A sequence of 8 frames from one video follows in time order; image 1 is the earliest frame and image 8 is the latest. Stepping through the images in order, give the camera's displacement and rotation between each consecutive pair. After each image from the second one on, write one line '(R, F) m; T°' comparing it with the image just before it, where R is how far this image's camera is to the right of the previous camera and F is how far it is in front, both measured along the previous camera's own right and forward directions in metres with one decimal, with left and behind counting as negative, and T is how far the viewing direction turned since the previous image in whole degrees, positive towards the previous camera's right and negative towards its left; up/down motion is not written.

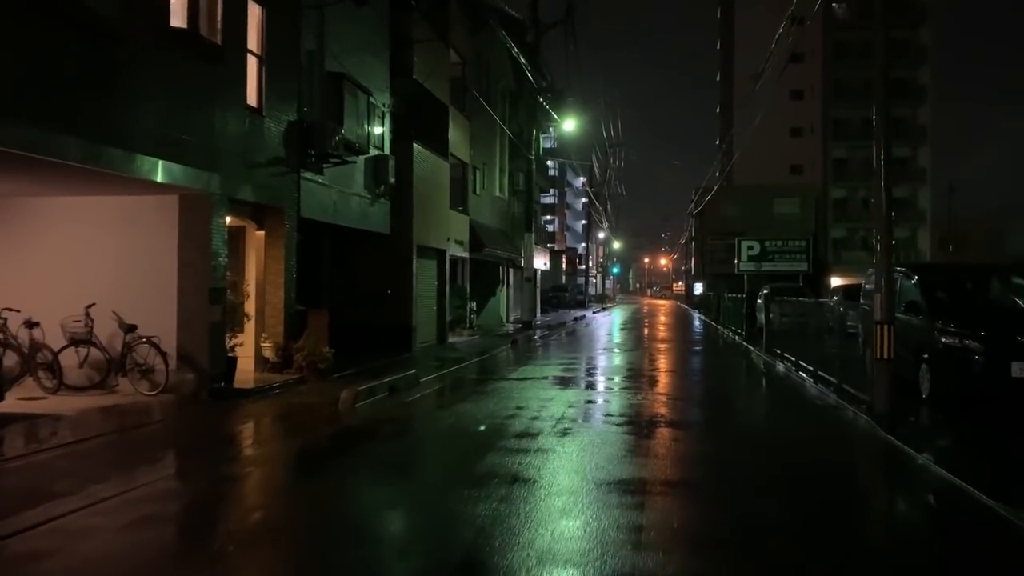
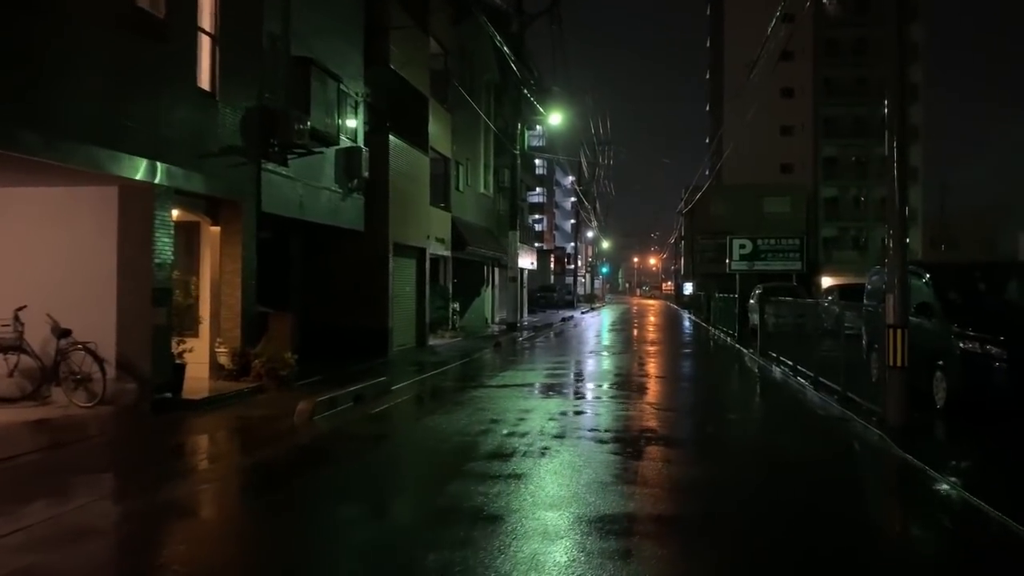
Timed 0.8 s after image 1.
(+0.2, +1.2) m; +1°
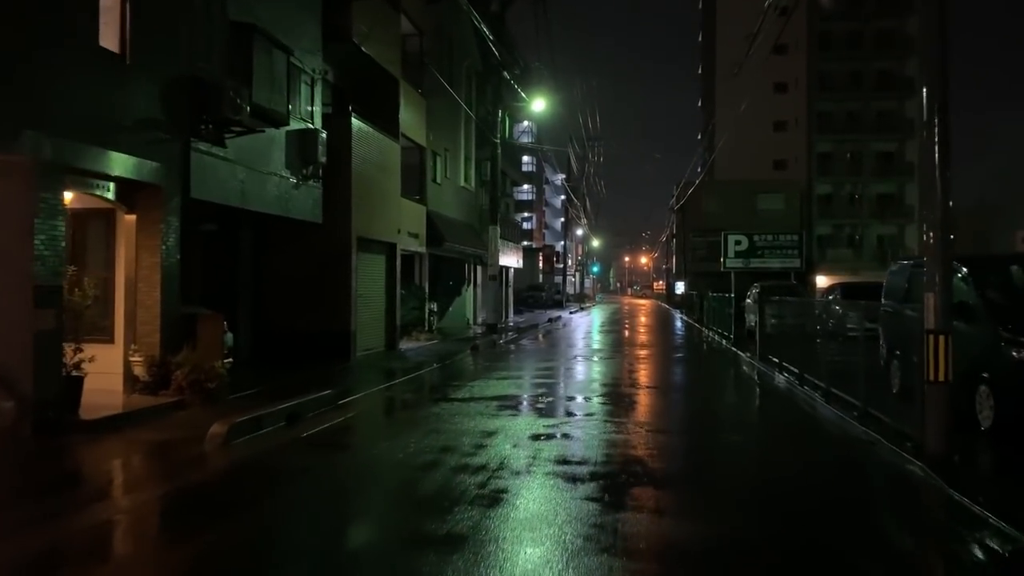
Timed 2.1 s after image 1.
(+0.4, +2.1) m; +1°
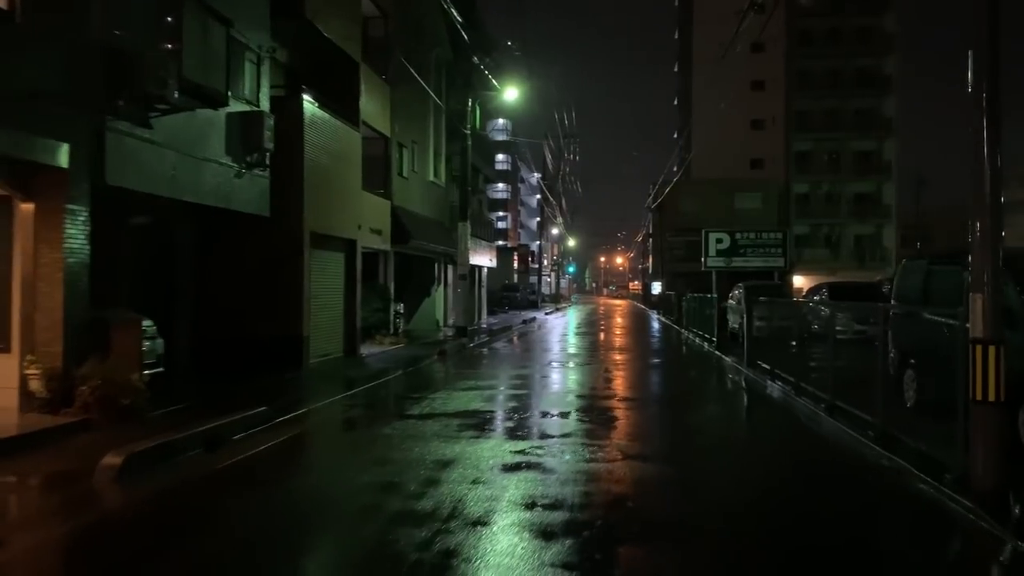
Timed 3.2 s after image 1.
(+0.2, +1.7) m; +2°
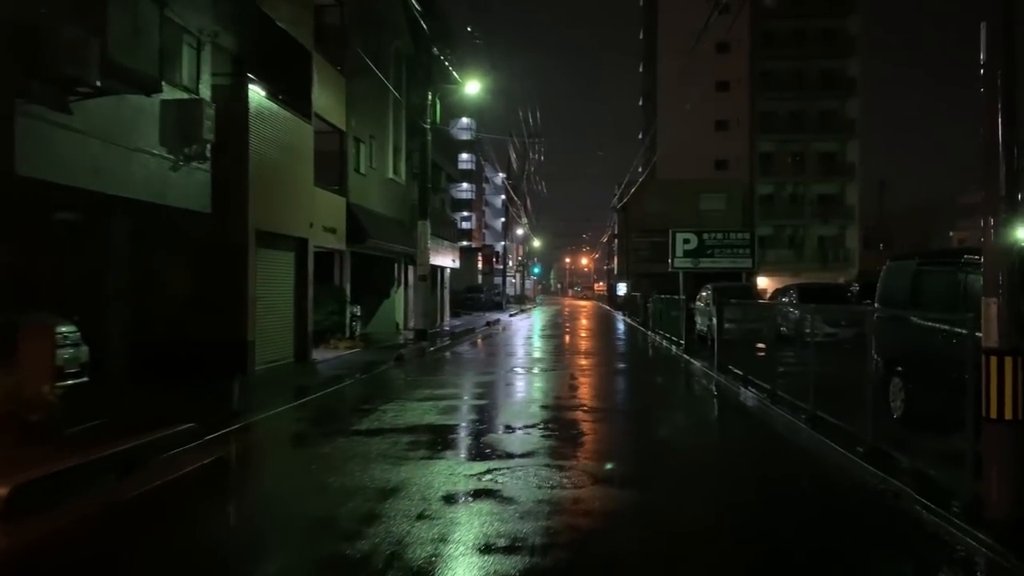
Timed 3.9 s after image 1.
(+0.1, +1.0) m; +2°
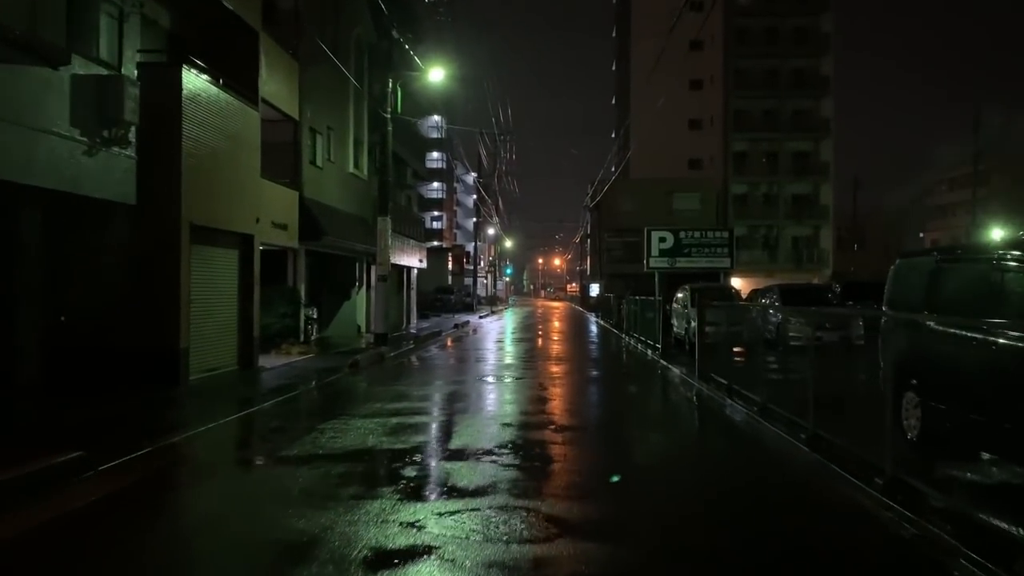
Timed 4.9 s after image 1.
(+0.2, +1.6) m; +2°
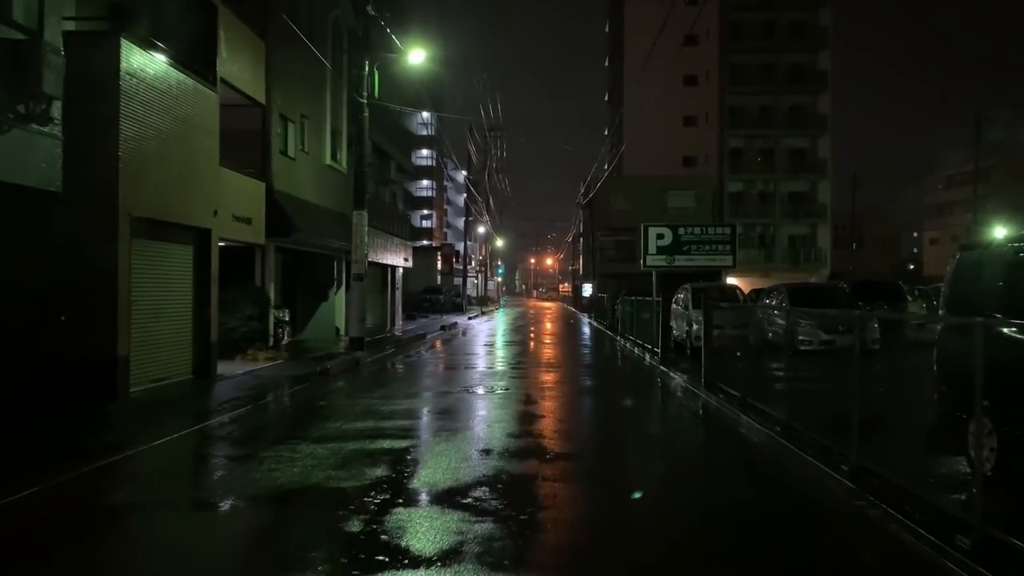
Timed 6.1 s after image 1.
(+0.1, +1.8) m; +1°
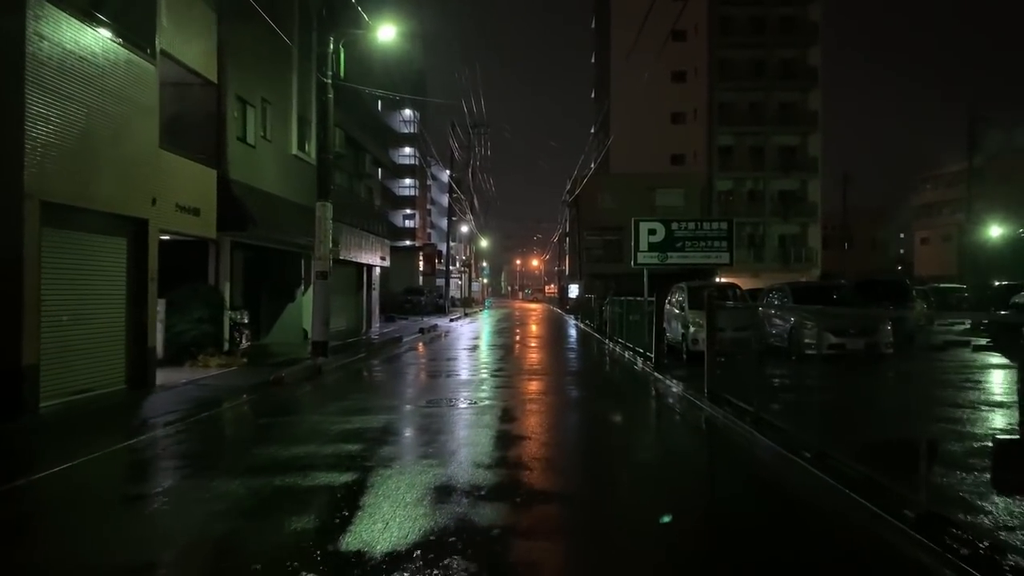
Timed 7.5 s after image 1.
(+0.1, +1.9) m; +1°
